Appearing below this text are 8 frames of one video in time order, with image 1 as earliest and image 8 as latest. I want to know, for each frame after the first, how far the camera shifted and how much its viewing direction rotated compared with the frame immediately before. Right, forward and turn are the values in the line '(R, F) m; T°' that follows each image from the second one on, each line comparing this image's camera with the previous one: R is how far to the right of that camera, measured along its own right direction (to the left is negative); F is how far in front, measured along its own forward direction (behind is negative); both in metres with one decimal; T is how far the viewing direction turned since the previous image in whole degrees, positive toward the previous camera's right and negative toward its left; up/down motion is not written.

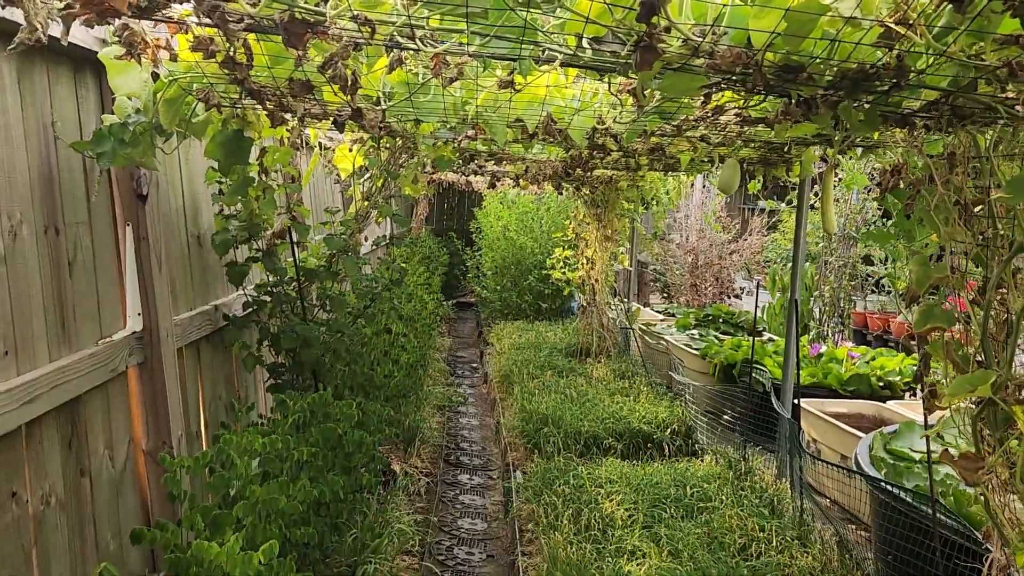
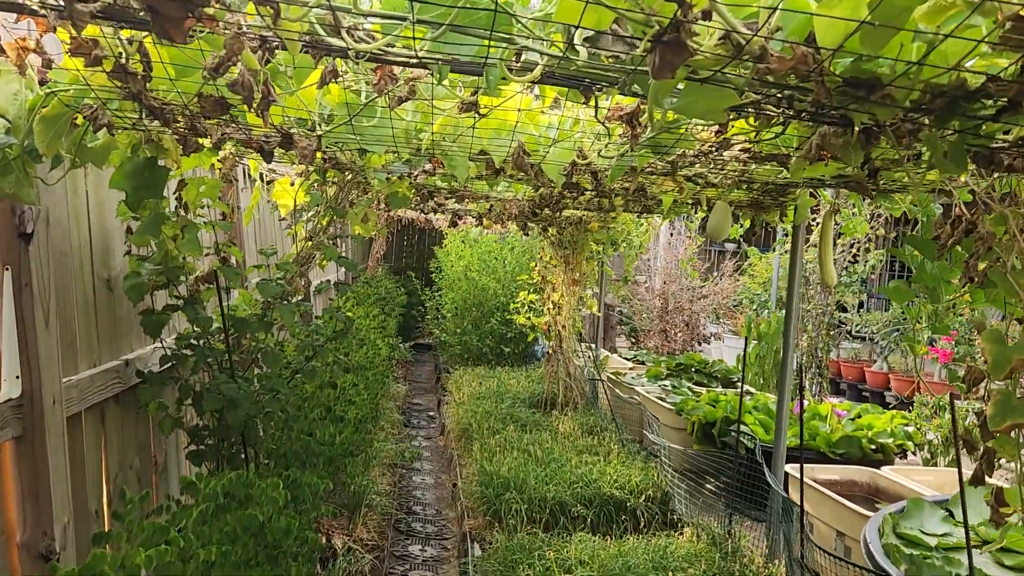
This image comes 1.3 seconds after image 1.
(0.0, +0.4) m; +3°
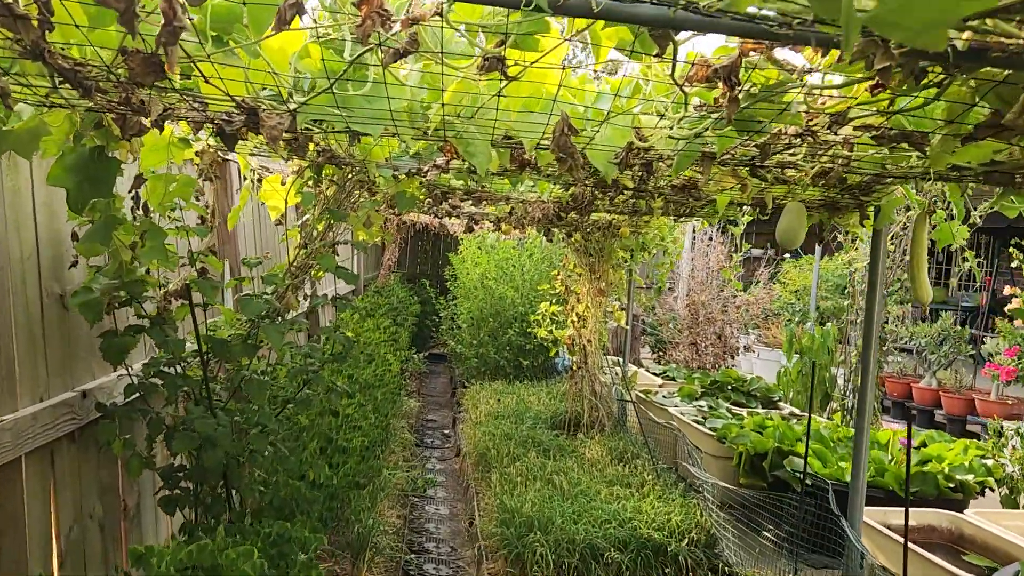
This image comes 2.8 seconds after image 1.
(0.0, +0.4) m; -1°
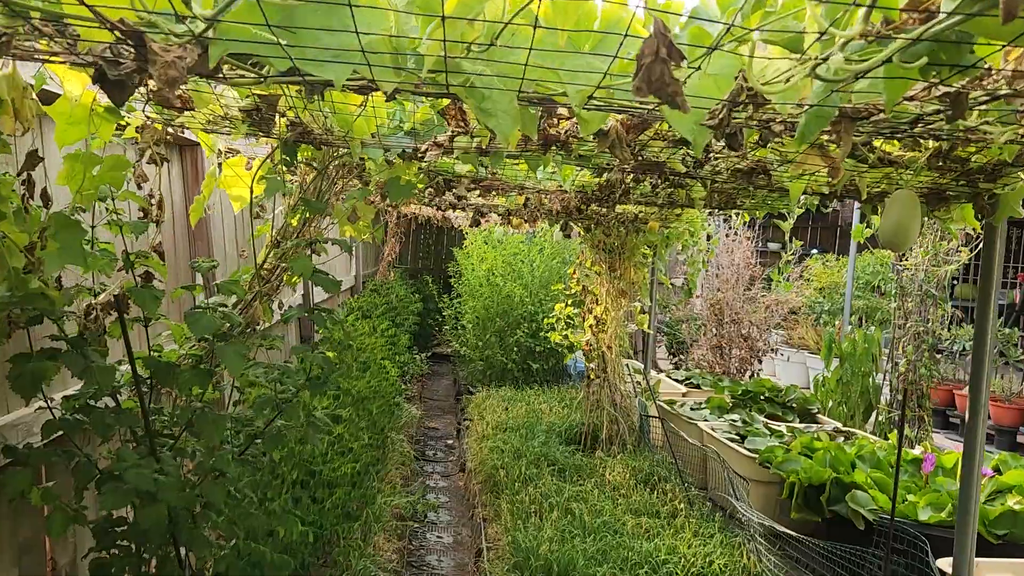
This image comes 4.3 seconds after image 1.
(0.0, +0.5) m; 0°
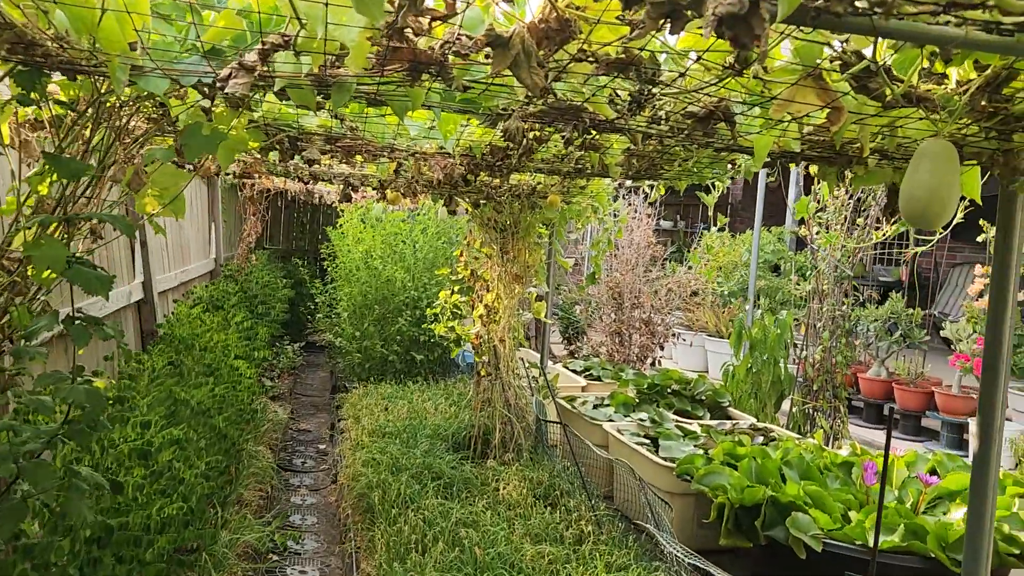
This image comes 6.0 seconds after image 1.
(0.0, +0.6) m; +7°
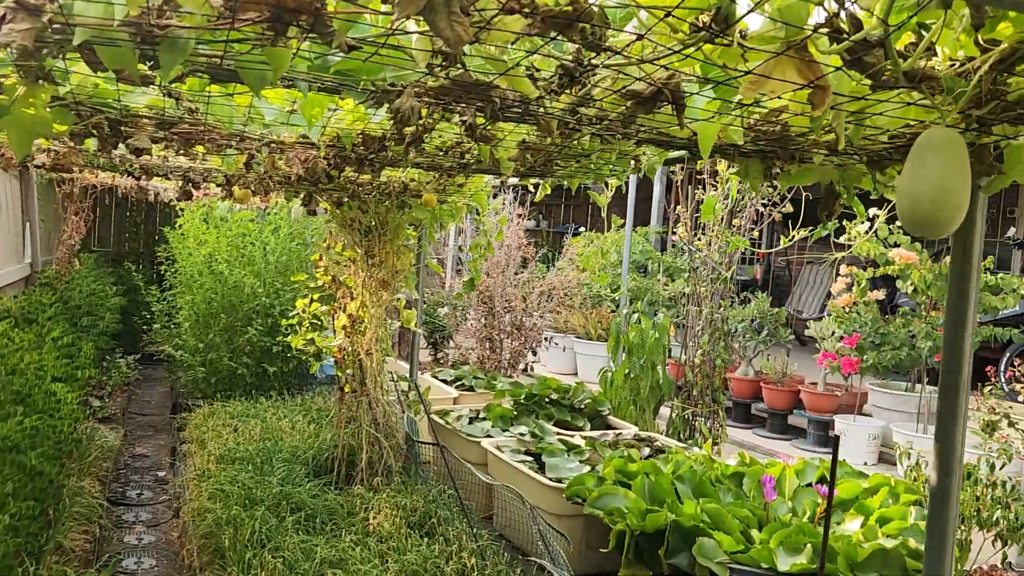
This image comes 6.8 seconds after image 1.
(-0.1, +0.3) m; +10°
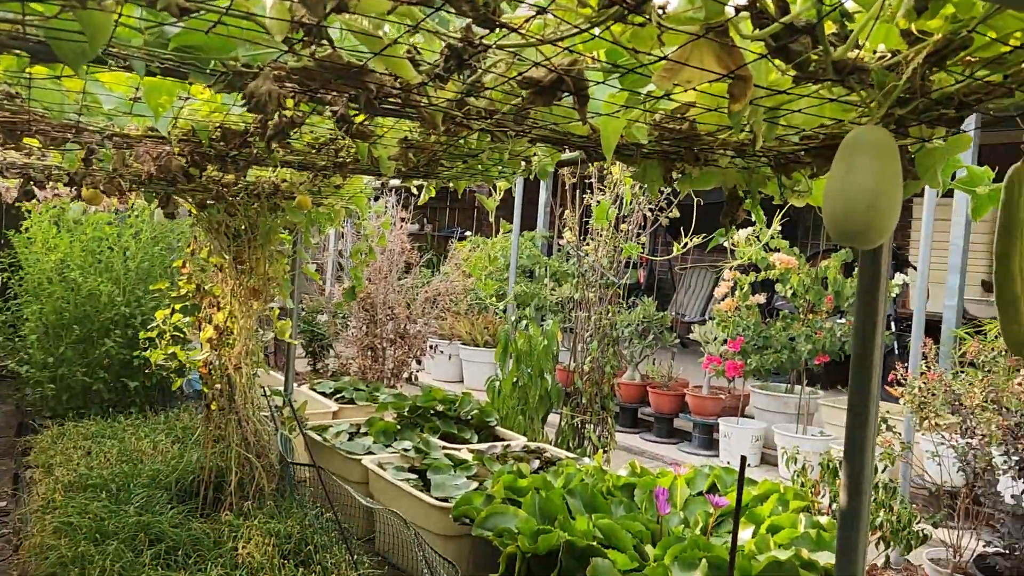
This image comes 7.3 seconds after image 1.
(0.0, +0.2) m; +8°
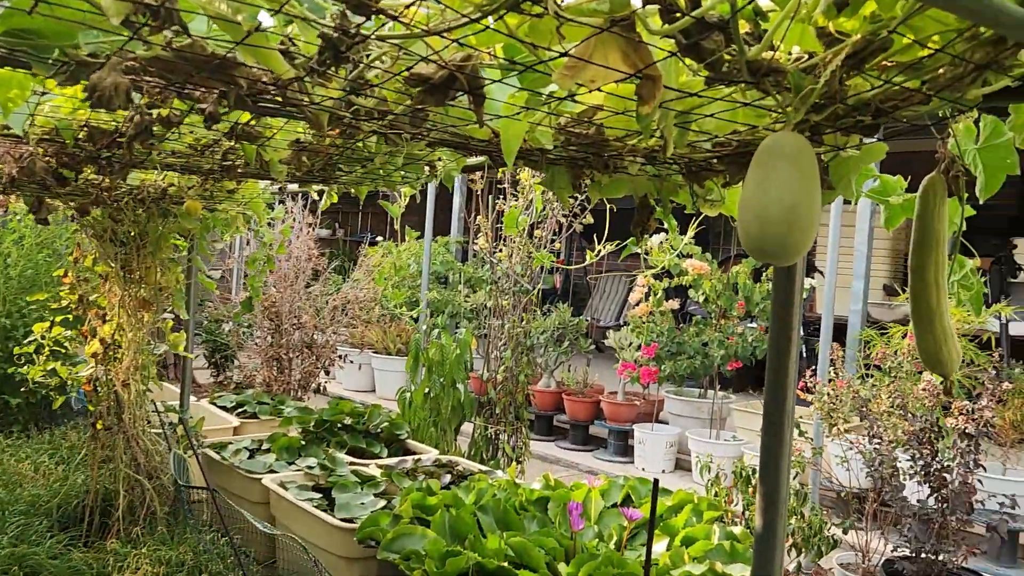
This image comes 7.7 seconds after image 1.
(0.0, +0.1) m; +5°
